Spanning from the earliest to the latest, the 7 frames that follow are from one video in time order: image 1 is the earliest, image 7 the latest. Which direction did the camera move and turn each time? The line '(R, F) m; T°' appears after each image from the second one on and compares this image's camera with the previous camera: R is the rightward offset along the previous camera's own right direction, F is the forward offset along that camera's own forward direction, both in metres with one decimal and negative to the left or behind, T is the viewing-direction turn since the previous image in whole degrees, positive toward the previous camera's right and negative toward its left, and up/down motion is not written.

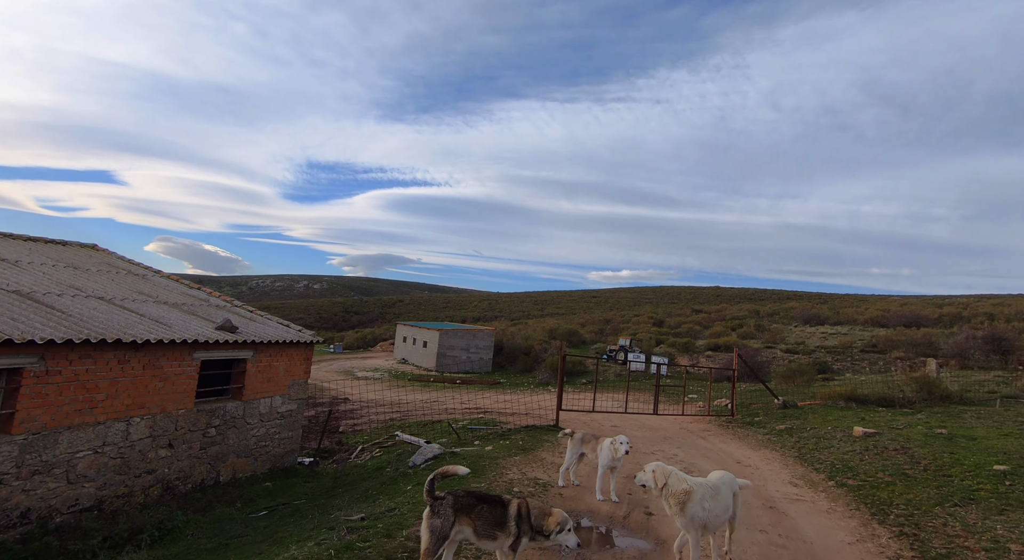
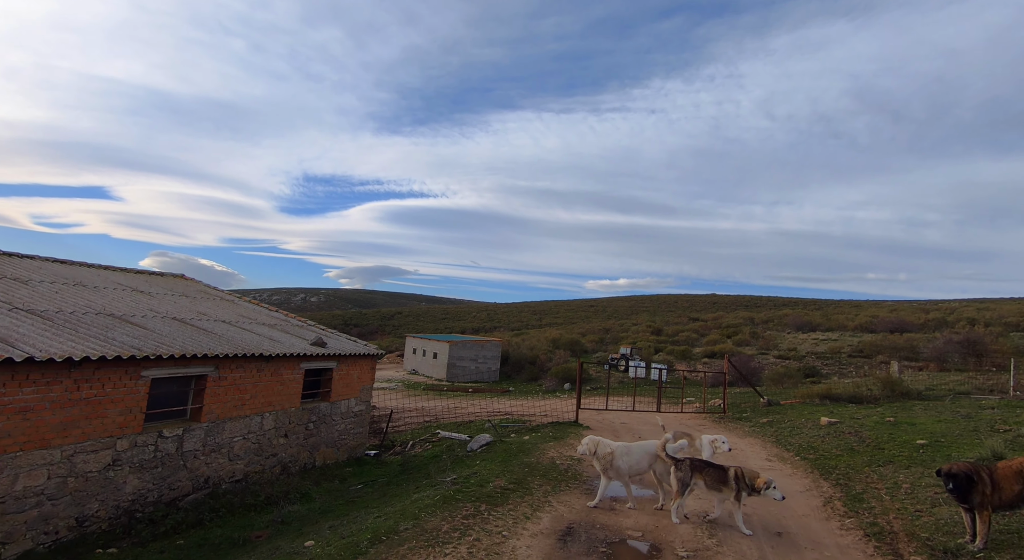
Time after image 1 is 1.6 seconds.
(-0.8, -2.6) m; 0°
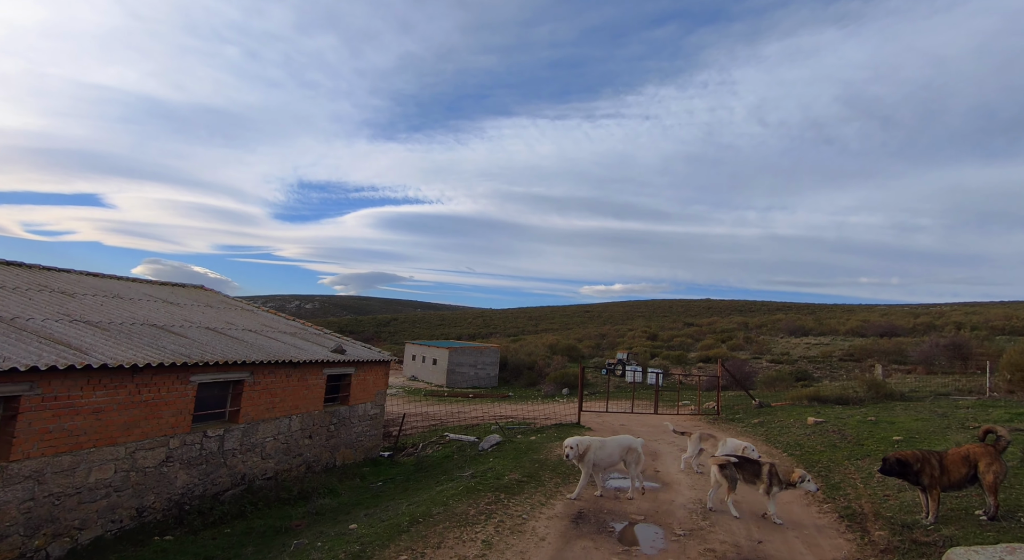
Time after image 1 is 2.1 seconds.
(-0.3, -0.9) m; 0°
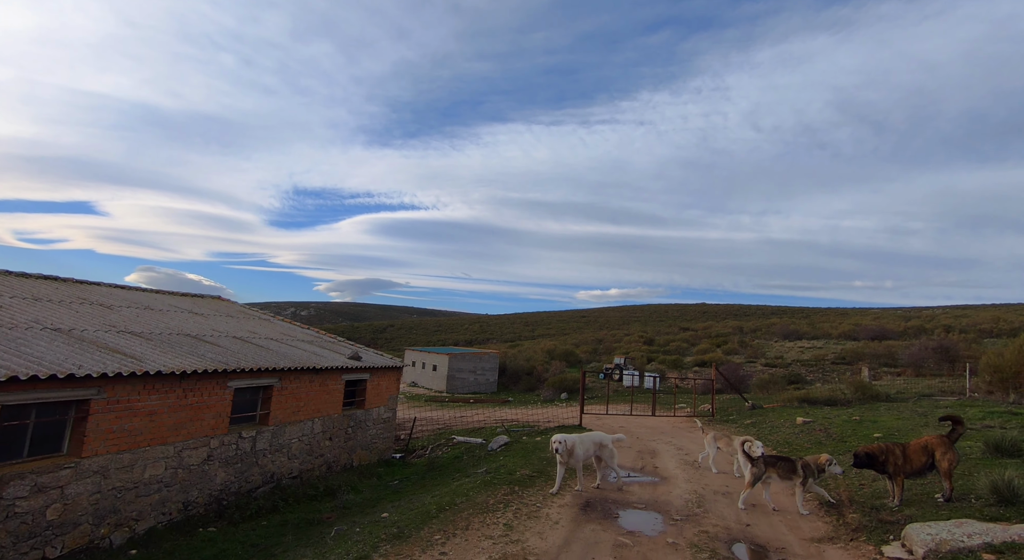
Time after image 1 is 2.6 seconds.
(-0.3, -0.9) m; 0°
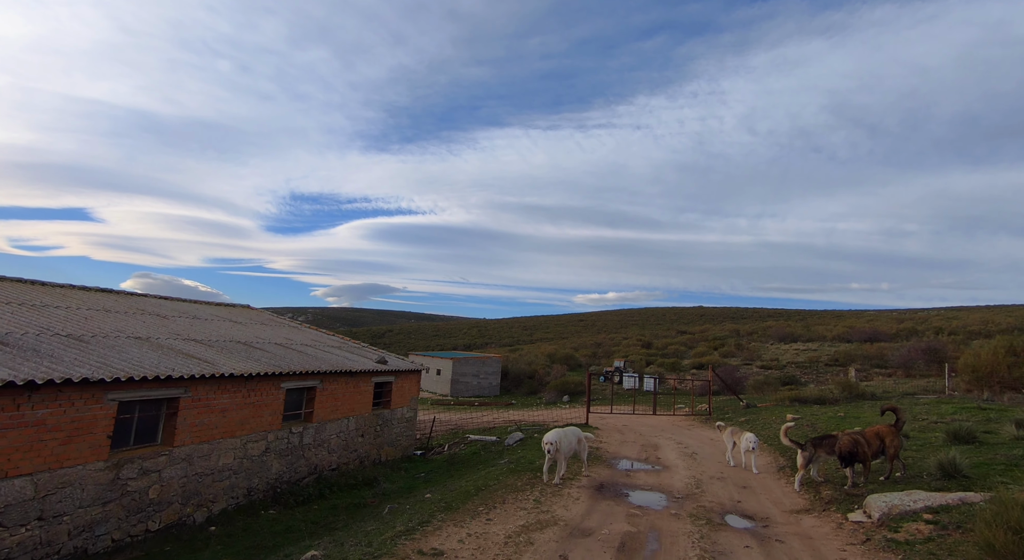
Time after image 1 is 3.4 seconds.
(-0.4, -1.3) m; 0°
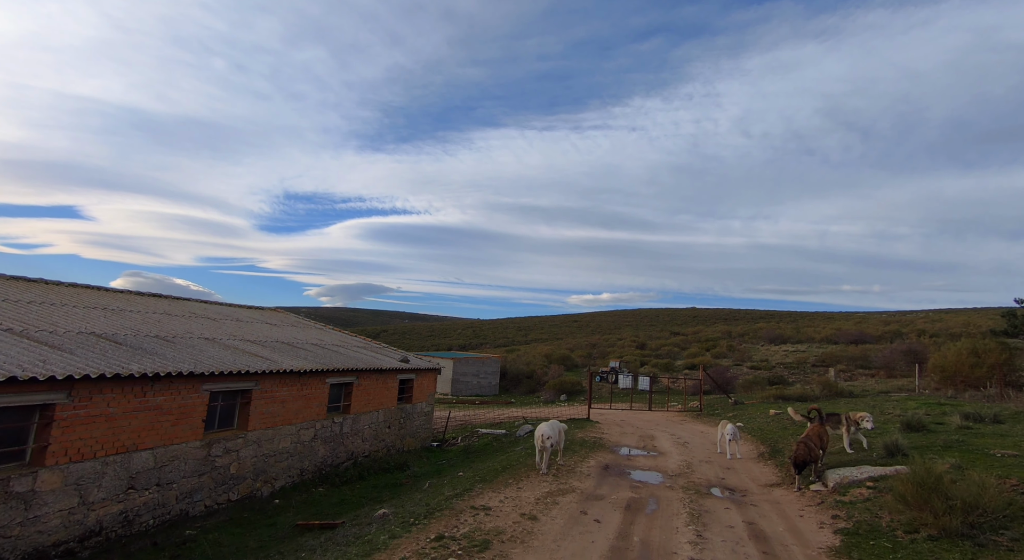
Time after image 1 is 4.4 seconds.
(-0.5, -1.6) m; +1°
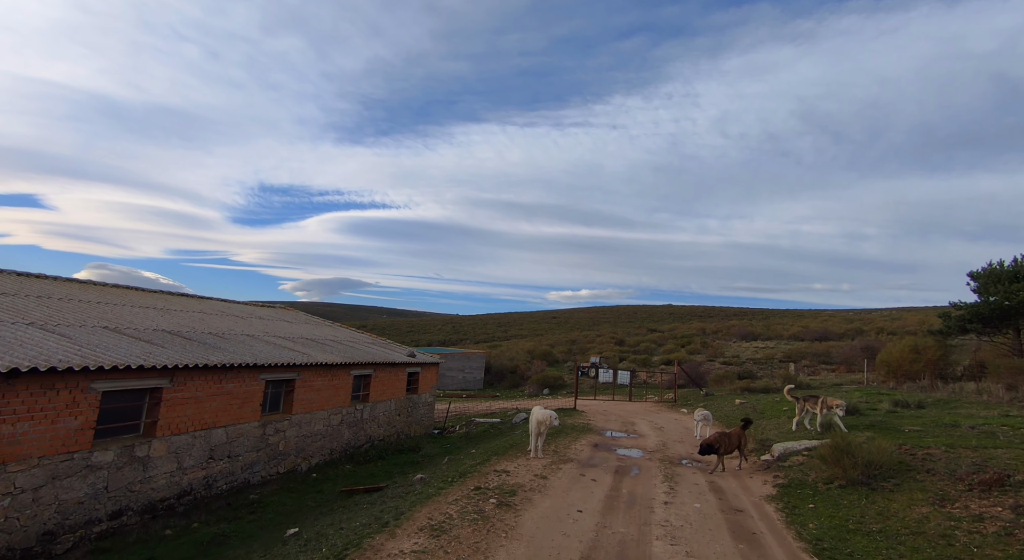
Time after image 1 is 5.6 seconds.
(-0.6, -1.9) m; +2°
